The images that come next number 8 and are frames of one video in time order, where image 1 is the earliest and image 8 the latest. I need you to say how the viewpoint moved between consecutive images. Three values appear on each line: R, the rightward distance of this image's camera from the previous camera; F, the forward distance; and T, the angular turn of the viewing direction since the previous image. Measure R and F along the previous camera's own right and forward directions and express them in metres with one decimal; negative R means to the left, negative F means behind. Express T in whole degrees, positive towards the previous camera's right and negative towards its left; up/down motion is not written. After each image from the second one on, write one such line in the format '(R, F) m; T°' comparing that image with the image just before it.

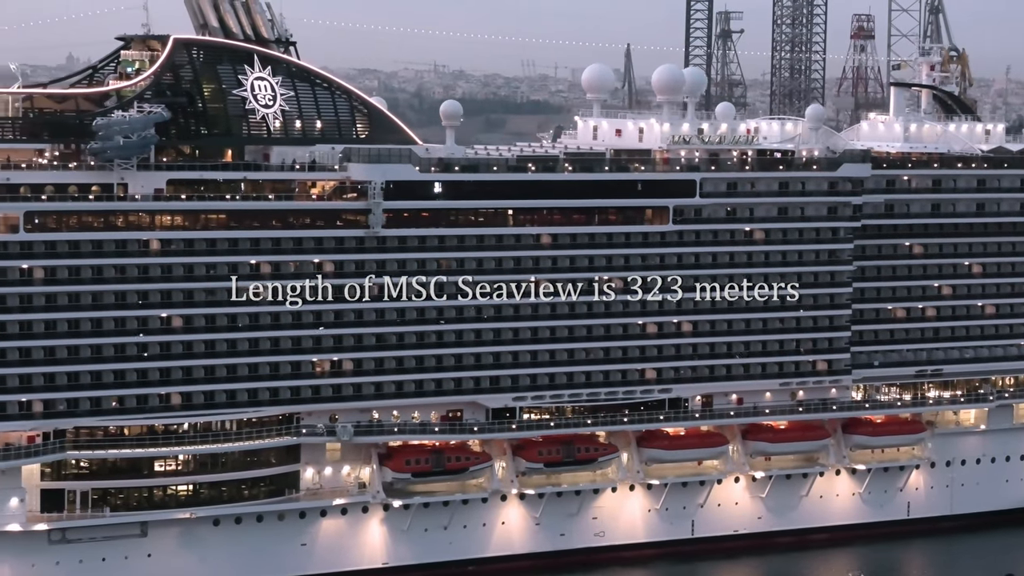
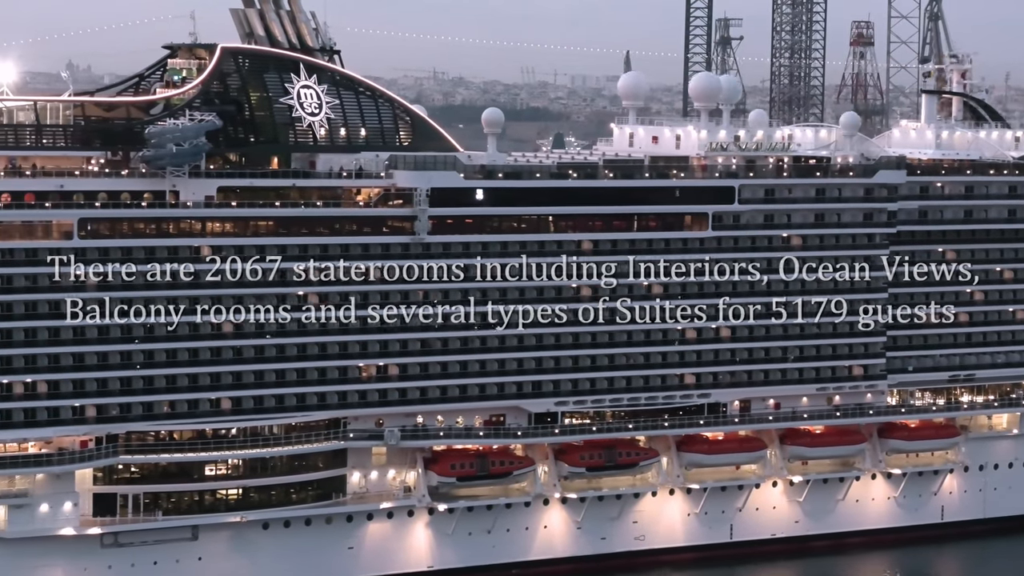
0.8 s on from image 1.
(-0.6, -0.3) m; 0°
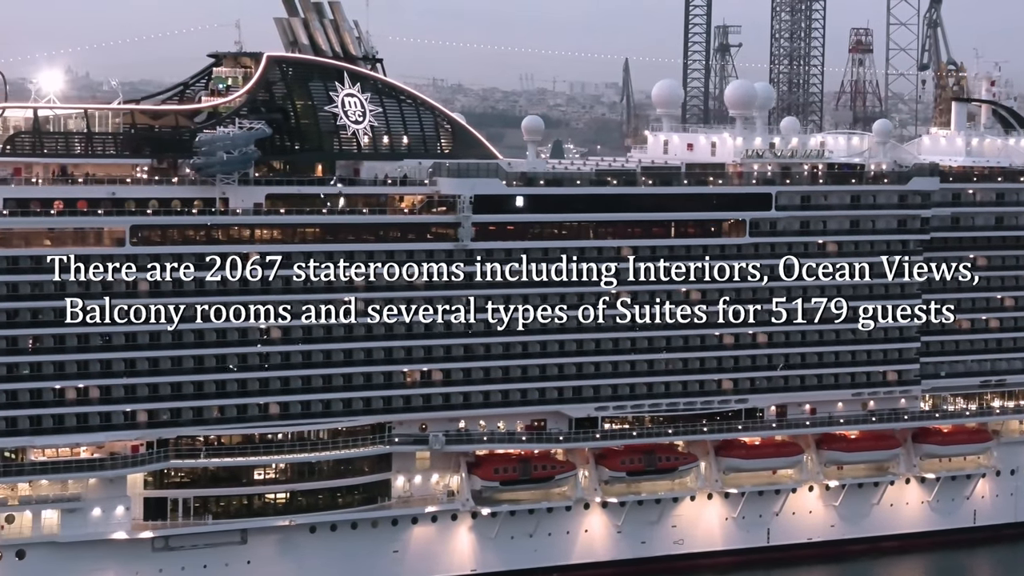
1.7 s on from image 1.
(-0.6, -0.3) m; 0°
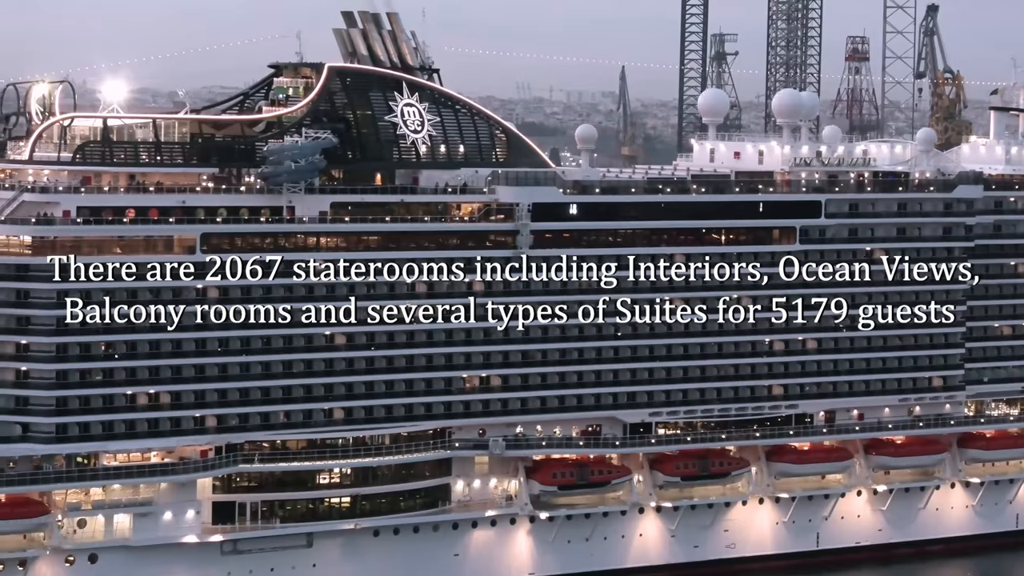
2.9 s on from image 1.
(-0.9, -0.4) m; 0°
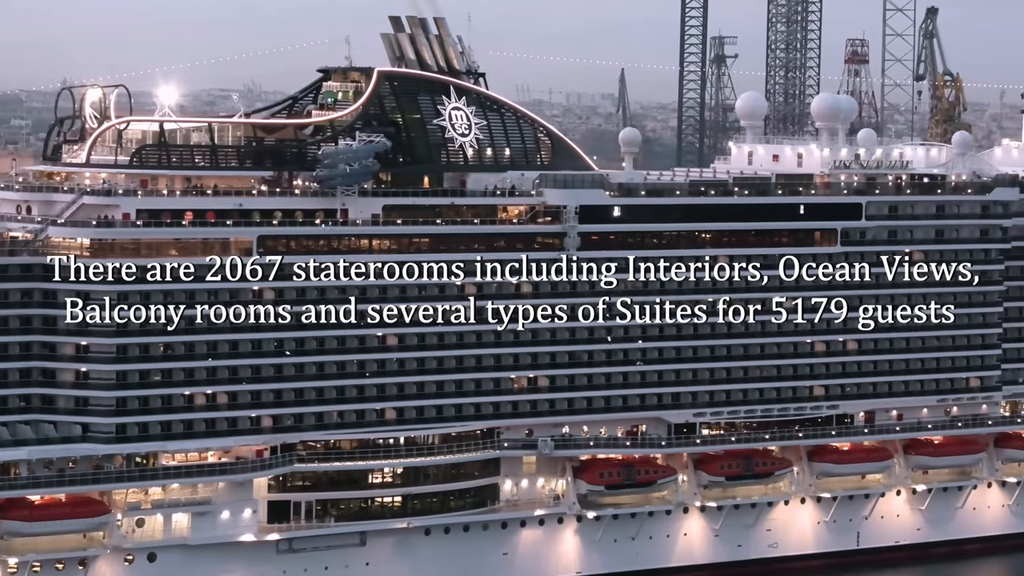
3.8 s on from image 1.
(-0.7, -0.4) m; 0°
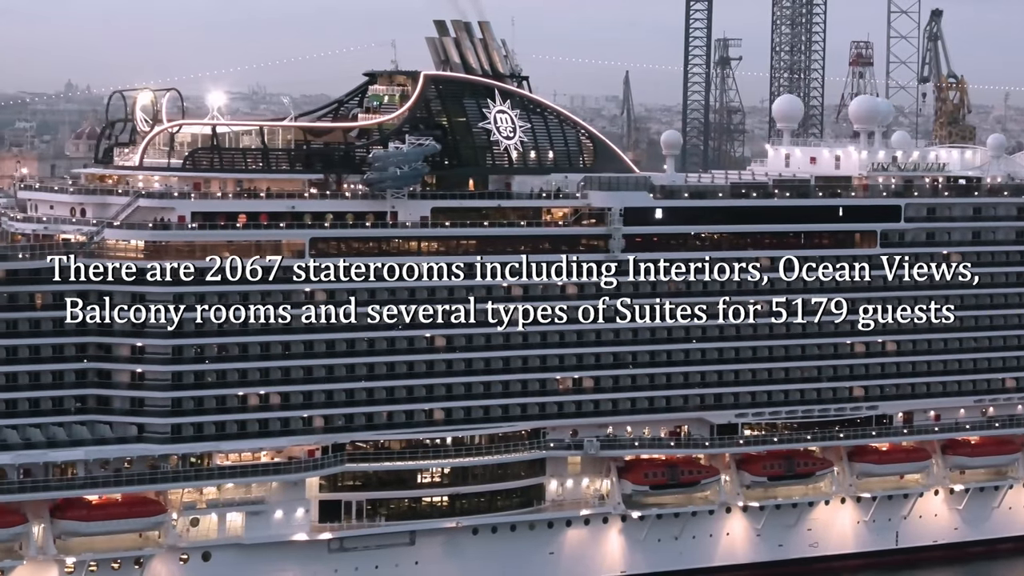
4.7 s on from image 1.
(-0.6, -0.3) m; 0°
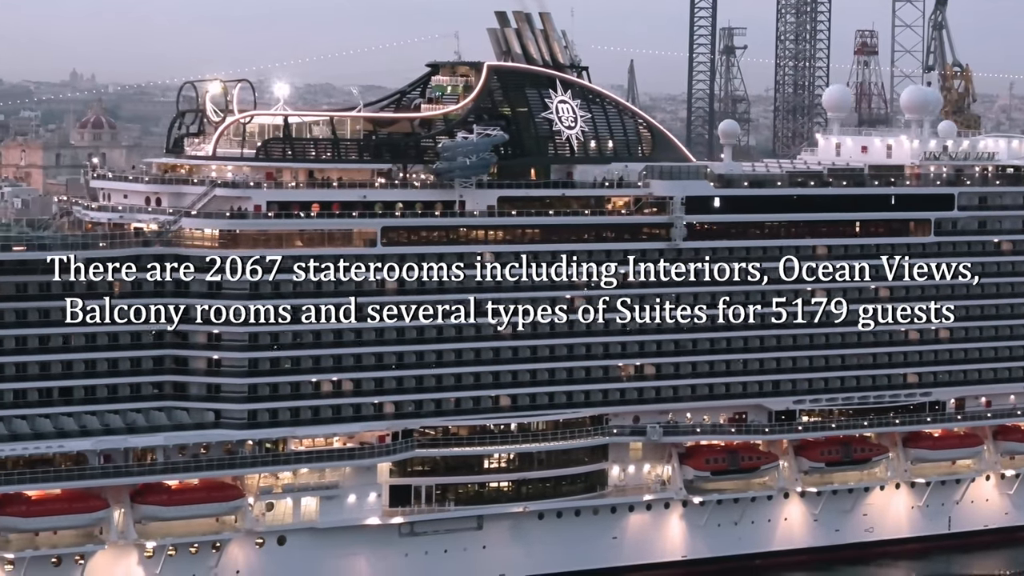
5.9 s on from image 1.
(-0.9, -0.5) m; 0°
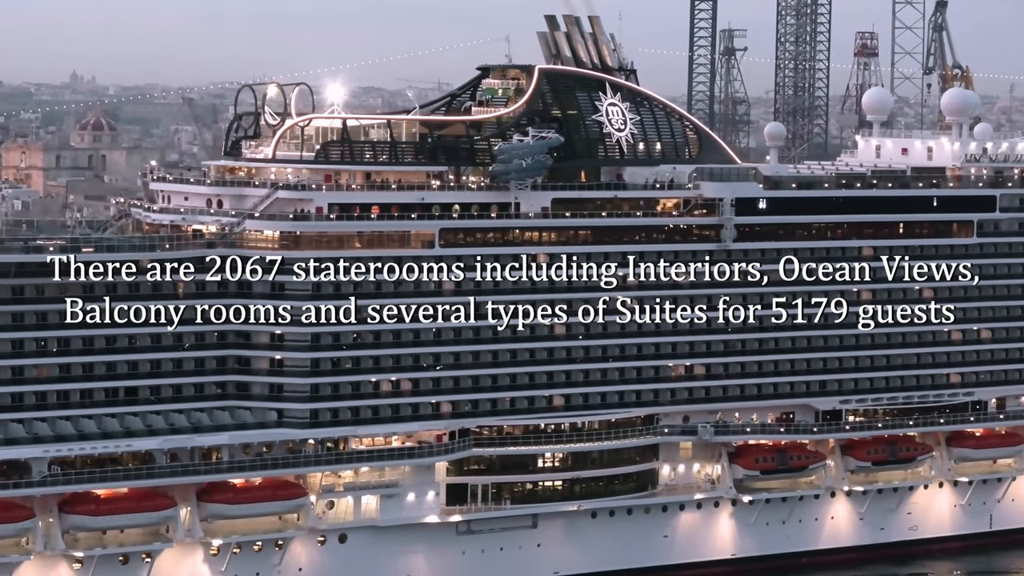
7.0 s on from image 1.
(-0.8, -0.4) m; 0°
